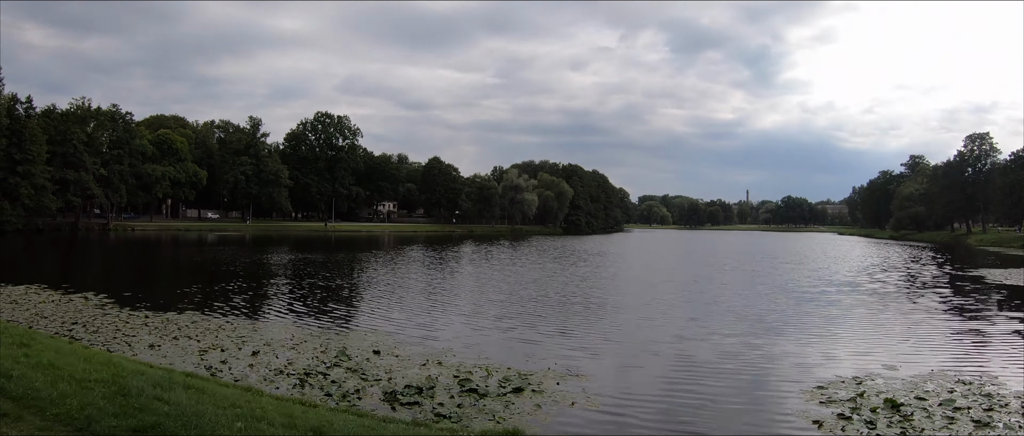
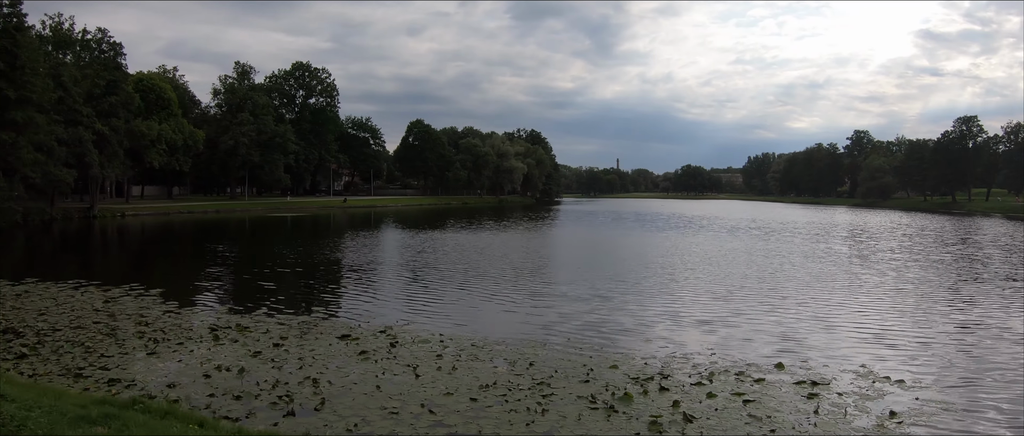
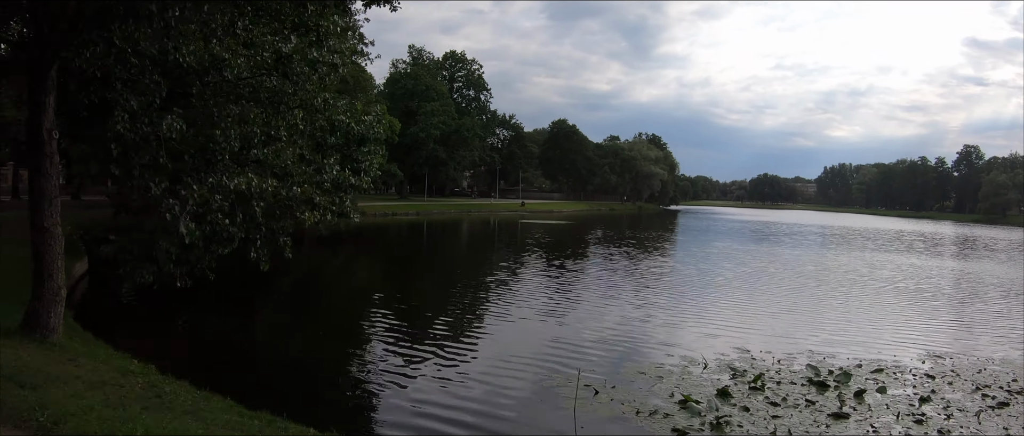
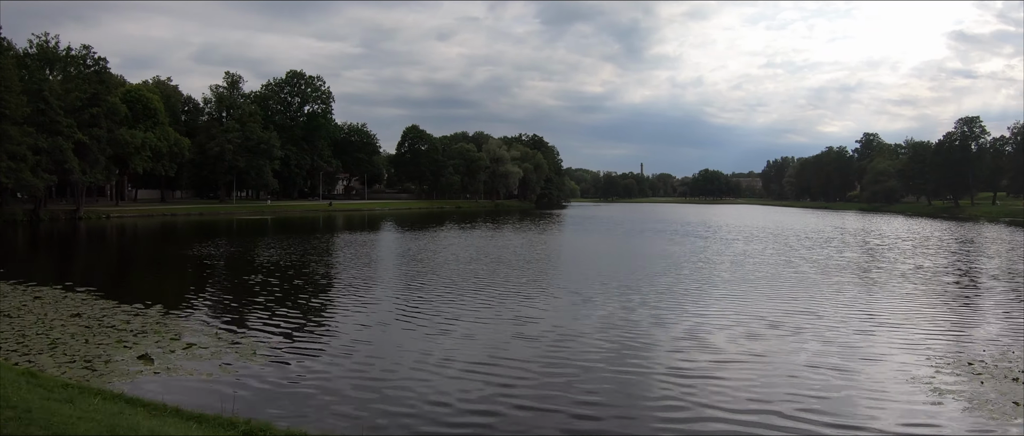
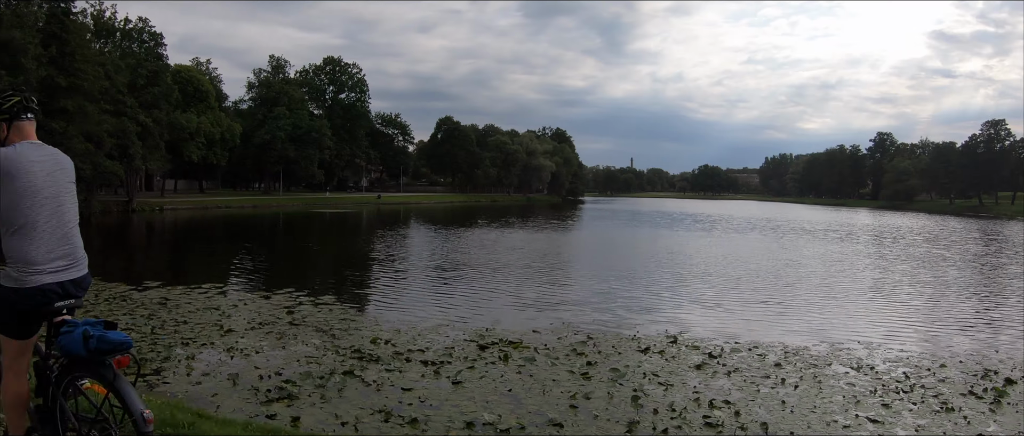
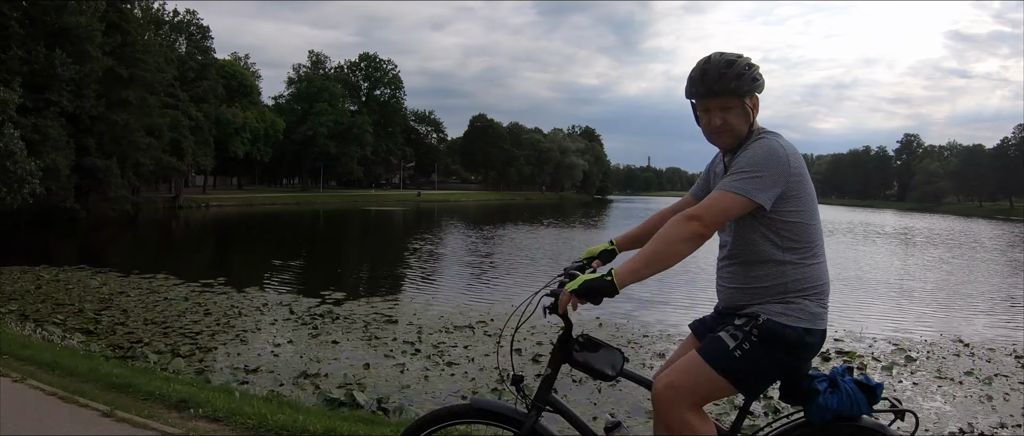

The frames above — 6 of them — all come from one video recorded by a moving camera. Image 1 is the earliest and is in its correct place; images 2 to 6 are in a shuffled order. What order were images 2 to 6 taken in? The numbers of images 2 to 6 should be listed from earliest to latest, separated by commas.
4, 2, 5, 6, 3
